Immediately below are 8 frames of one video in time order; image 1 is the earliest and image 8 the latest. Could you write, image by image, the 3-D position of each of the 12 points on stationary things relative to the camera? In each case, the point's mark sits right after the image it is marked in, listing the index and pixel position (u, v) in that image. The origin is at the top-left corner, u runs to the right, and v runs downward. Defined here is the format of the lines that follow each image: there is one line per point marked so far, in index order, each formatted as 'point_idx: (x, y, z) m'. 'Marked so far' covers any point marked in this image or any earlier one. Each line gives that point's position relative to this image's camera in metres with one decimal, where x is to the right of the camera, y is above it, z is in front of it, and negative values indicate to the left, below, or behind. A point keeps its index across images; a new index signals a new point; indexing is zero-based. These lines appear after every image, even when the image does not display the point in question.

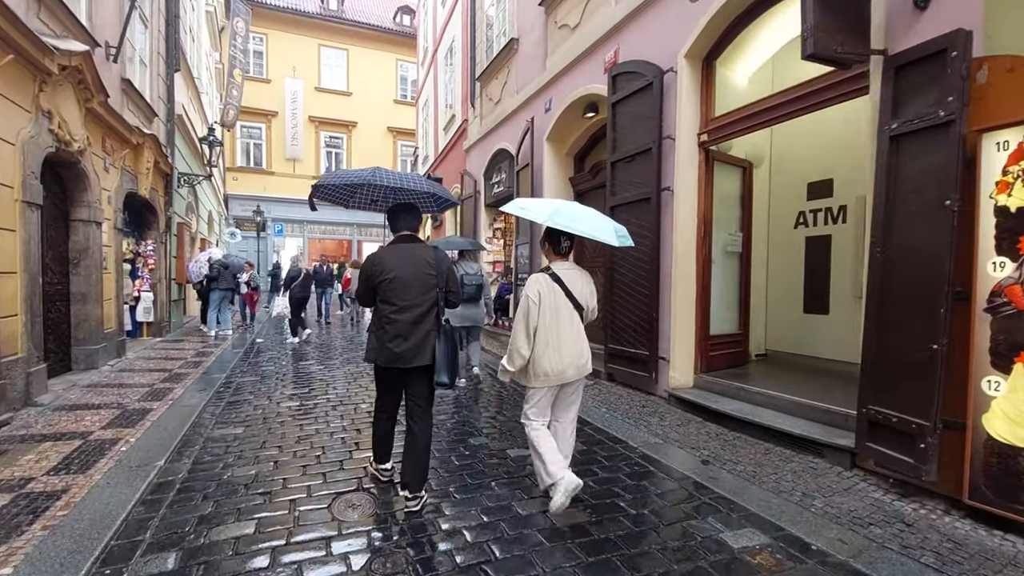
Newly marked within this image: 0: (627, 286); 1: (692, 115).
0: (+1.4, 0.0, +6.4) m
1: (+2.0, +1.9, +5.7) m
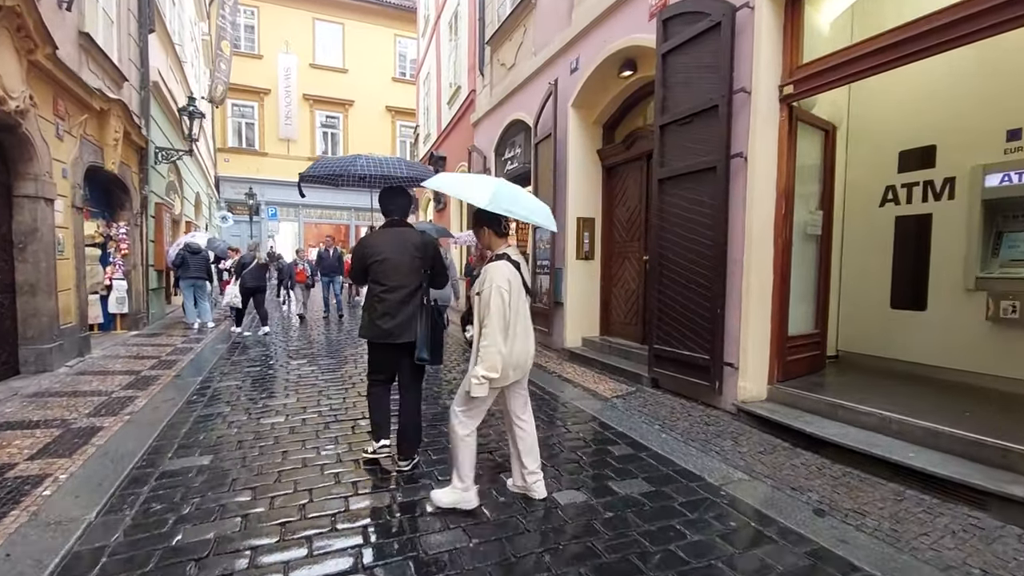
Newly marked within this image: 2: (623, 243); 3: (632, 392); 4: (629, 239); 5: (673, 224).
0: (+1.7, +0.1, +5.3) m
1: (+2.3, +2.0, +4.6) m
2: (+1.6, +0.6, +7.4) m
3: (+1.3, -1.1, +5.7) m
4: (+1.7, +0.7, +7.3) m
5: (+1.7, +0.7, +5.4) m
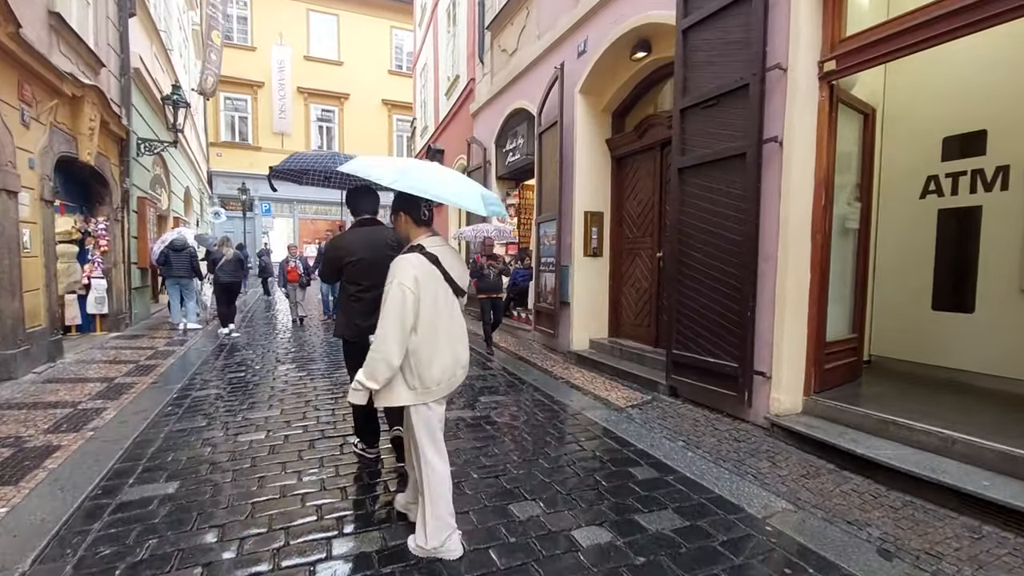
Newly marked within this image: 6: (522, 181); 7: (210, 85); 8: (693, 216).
0: (+1.8, +0.1, +4.8) m
1: (+2.4, +2.0, +4.1) m
2: (+1.6, +0.7, +6.9) m
3: (+1.4, -1.1, +5.2) m
4: (+1.7, +0.7, +6.8) m
5: (+1.7, +0.7, +4.9) m
6: (+0.2, +2.1, +10.2) m
7: (-10.9, +7.3, +18.5) m
8: (+1.7, +0.7, +4.9) m
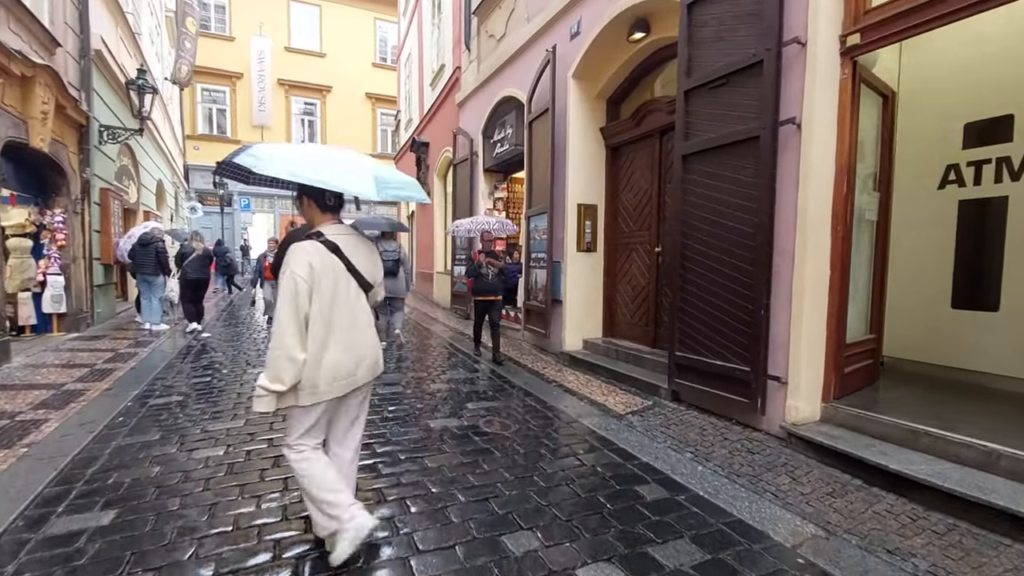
0: (+1.7, +0.2, +4.4) m
1: (+2.3, +2.0, +3.7) m
2: (+1.5, +0.7, +6.5) m
3: (+1.3, -1.1, +4.8) m
4: (+1.6, +0.8, +6.4) m
5: (+1.7, +0.7, +4.5) m
6: (0.0, +2.2, +9.8) m
7: (-11.3, +7.4, +17.7) m
8: (+1.6, +0.7, +4.5) m
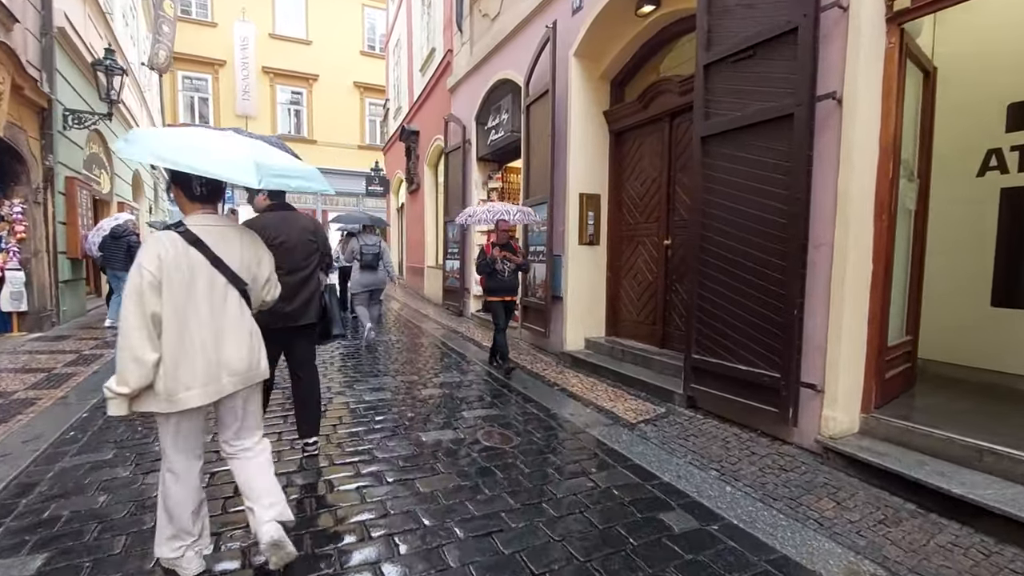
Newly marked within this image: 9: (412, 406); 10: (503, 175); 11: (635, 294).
0: (+1.7, +0.2, +4.0) m
1: (+2.3, +2.1, +3.3) m
2: (+1.5, +0.8, +6.1) m
3: (+1.3, -1.1, +4.4) m
4: (+1.6, +0.8, +6.0) m
5: (+1.7, +0.7, +4.1) m
6: (-0.1, +2.3, +9.3) m
7: (-11.6, +7.6, +16.9) m
8: (+1.7, +0.7, +4.1) m
9: (-0.9, -1.1, +4.7) m
10: (-0.2, +2.0, +9.3) m
11: (+1.5, -0.1, +6.1) m
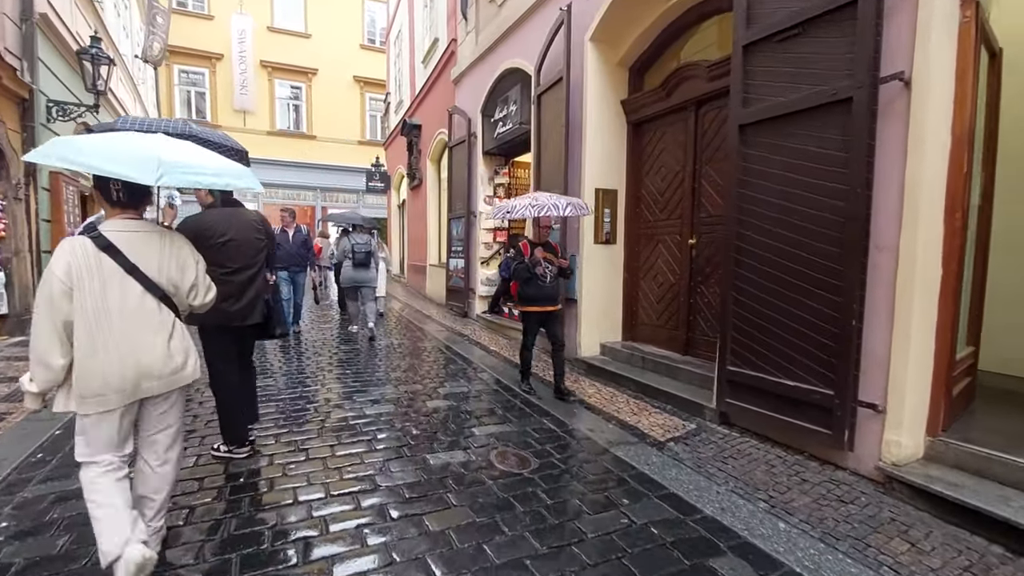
0: (+1.8, +0.1, +3.6) m
1: (+2.5, +2.0, +2.8) m
2: (+1.6, +0.7, +5.7) m
3: (+1.4, -1.1, +4.0) m
4: (+1.7, +0.8, +5.6) m
5: (+1.8, +0.7, +3.6) m
6: (0.0, +2.3, +8.9) m
7: (-11.5, +7.6, +16.5) m
8: (+1.8, +0.7, +3.6) m
9: (-0.8, -1.1, +4.3) m
10: (0.0, +2.0, +8.9) m
11: (+1.6, -0.1, +5.7) m
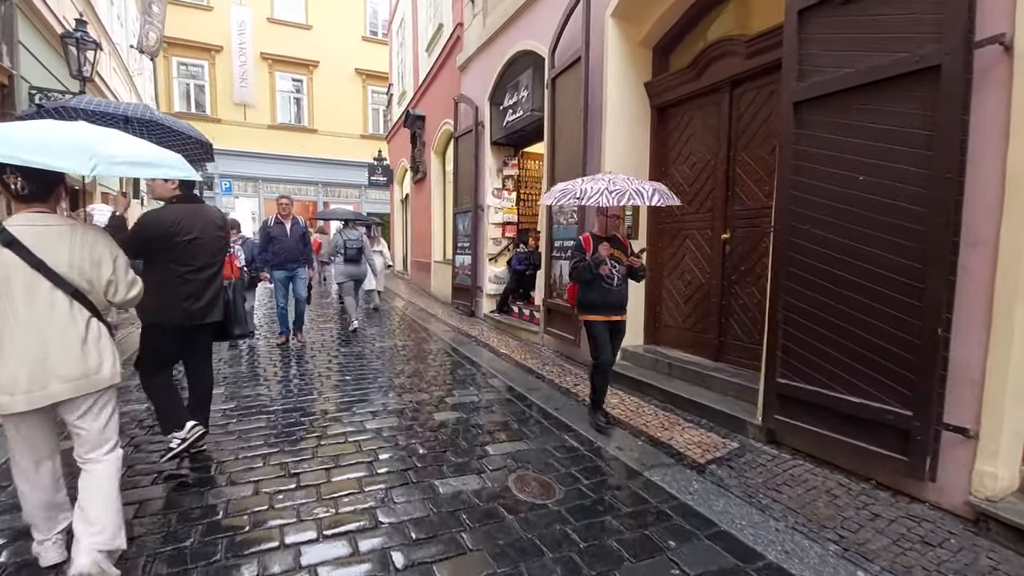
0: (+2.0, +0.1, +3.1) m
1: (+2.6, +2.0, +2.3) m
2: (+1.7, +0.7, +5.2) m
3: (+1.6, -1.1, +3.5) m
4: (+1.8, +0.8, +5.1) m
5: (+1.9, +0.7, +3.2) m
6: (+0.2, +2.3, +8.4) m
7: (-11.3, +7.7, +16.0) m
8: (+1.9, +0.7, +3.2) m
9: (-0.7, -1.1, +3.8) m
10: (+0.1, +2.1, +8.4) m
11: (+1.8, -0.1, +5.3) m
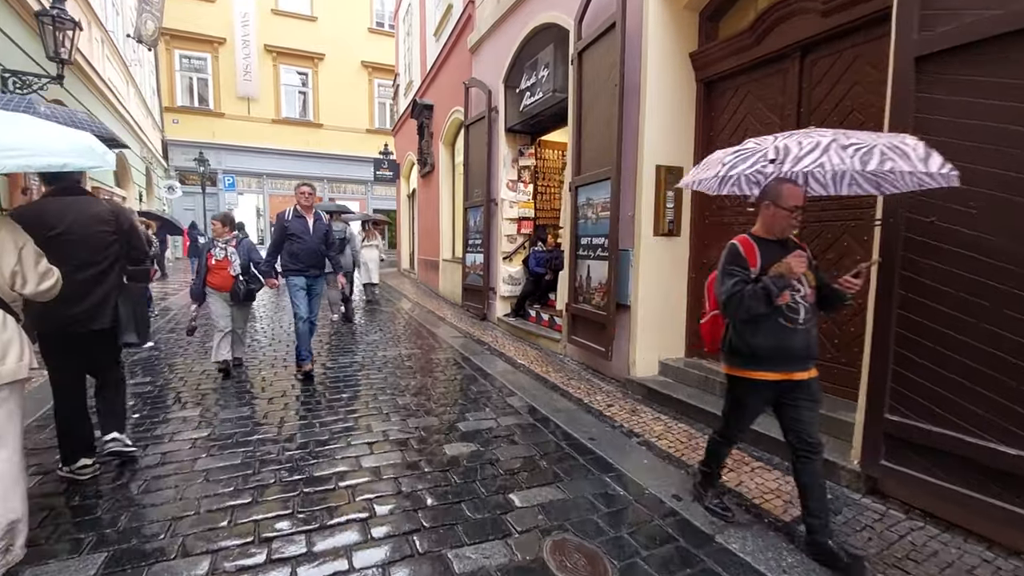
0: (+2.1, +0.1, +2.3) m
1: (+2.8, +1.9, +1.6) m
2: (+1.9, +0.7, +4.4) m
3: (+1.7, -1.2, +2.7) m
4: (+2.0, +0.7, +4.3) m
5: (+2.1, +0.6, +2.4) m
6: (+0.4, +2.3, +7.6) m
7: (-10.9, +7.8, +15.4) m
8: (+2.1, +0.6, +2.4) m
9: (-0.5, -1.2, +3.1) m
10: (+0.4, +2.1, +7.7) m
11: (+2.0, -0.1, +4.5) m
